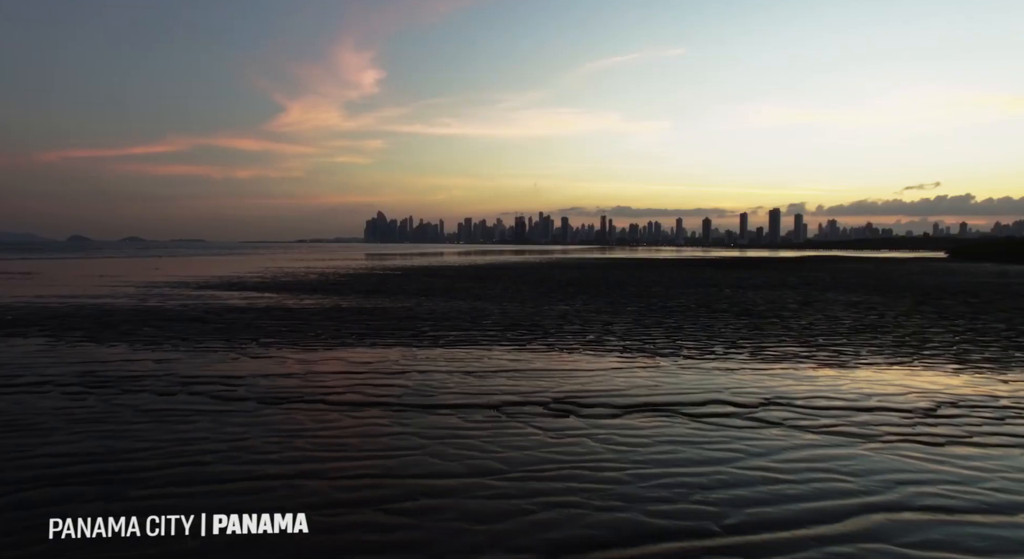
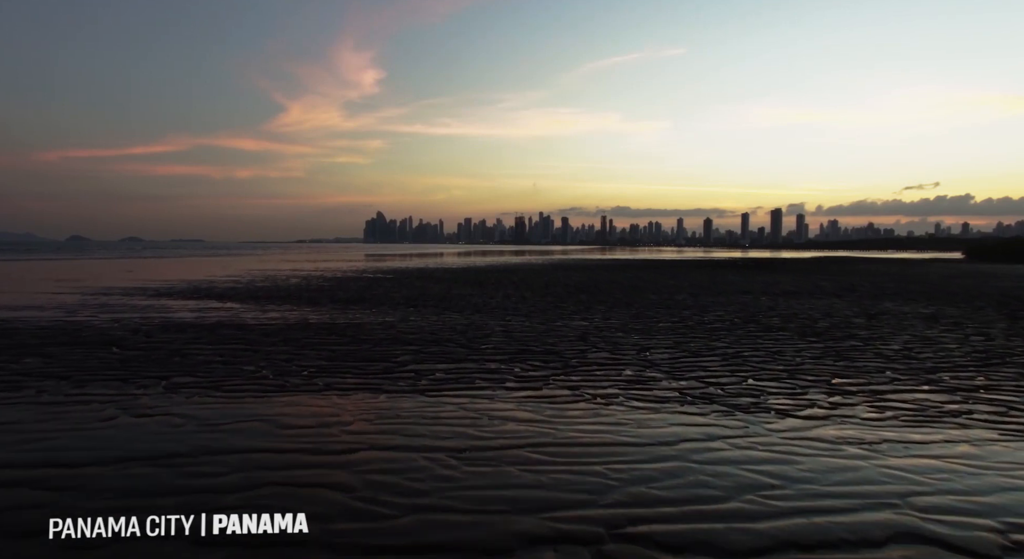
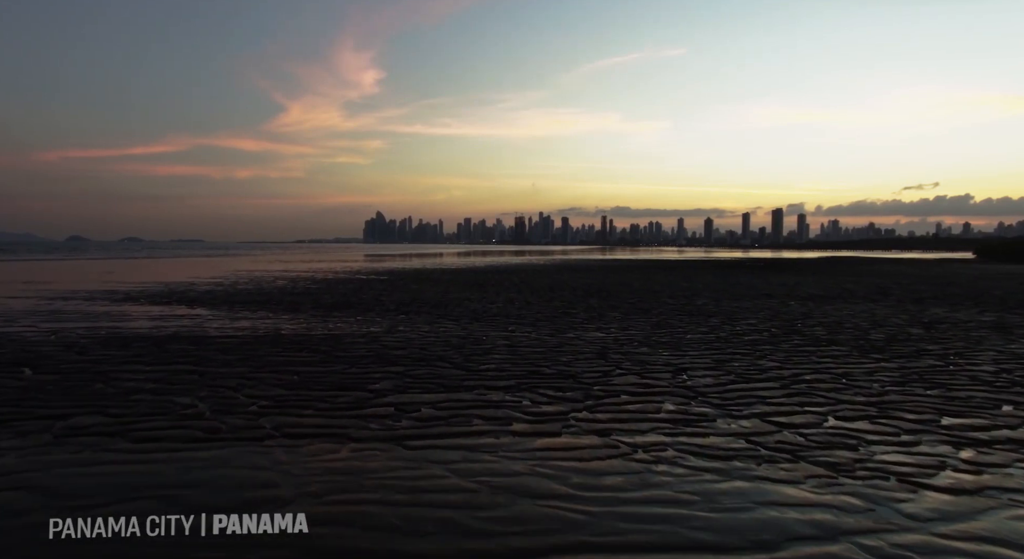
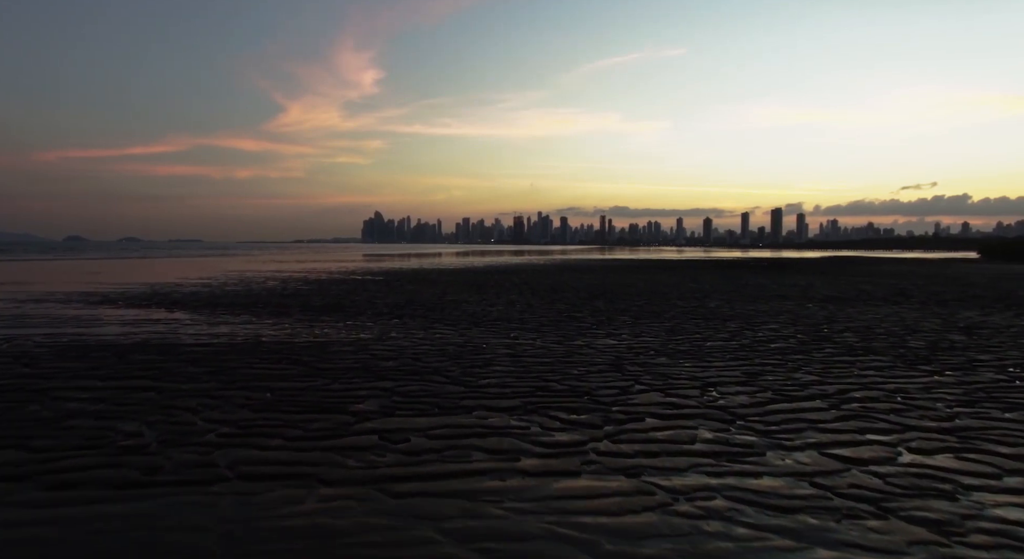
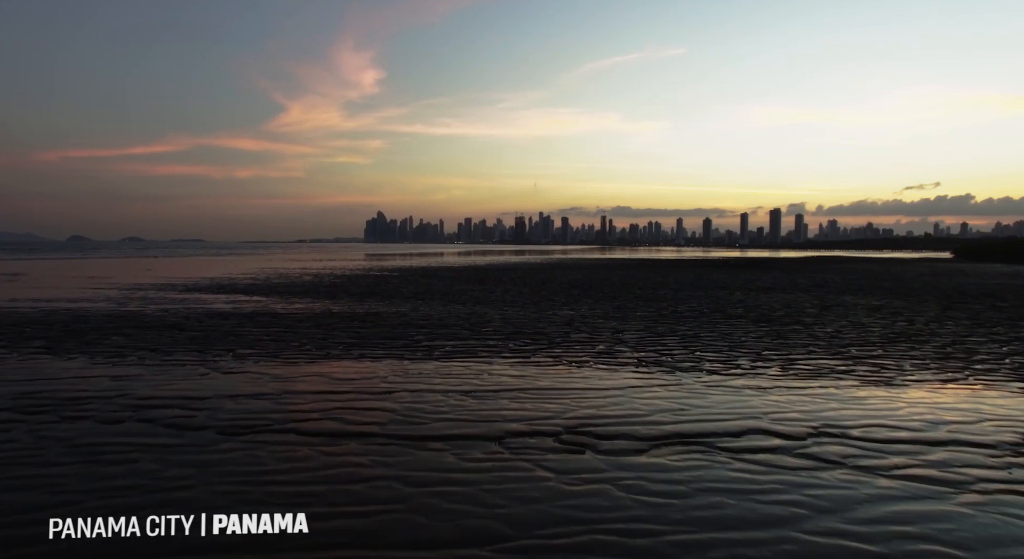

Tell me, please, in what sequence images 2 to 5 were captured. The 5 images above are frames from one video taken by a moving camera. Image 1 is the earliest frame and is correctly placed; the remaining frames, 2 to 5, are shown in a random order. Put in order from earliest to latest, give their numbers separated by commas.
5, 2, 3, 4
